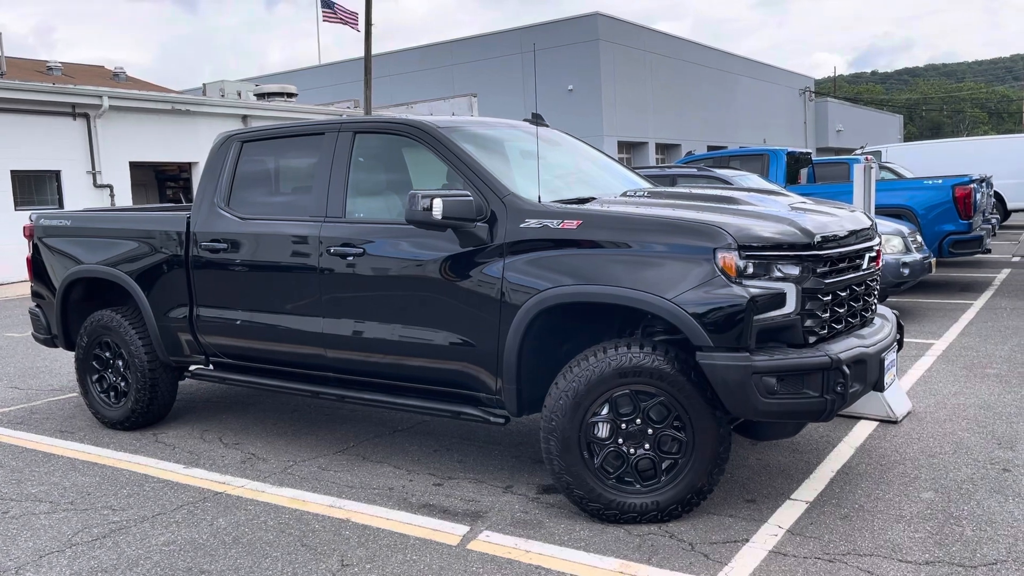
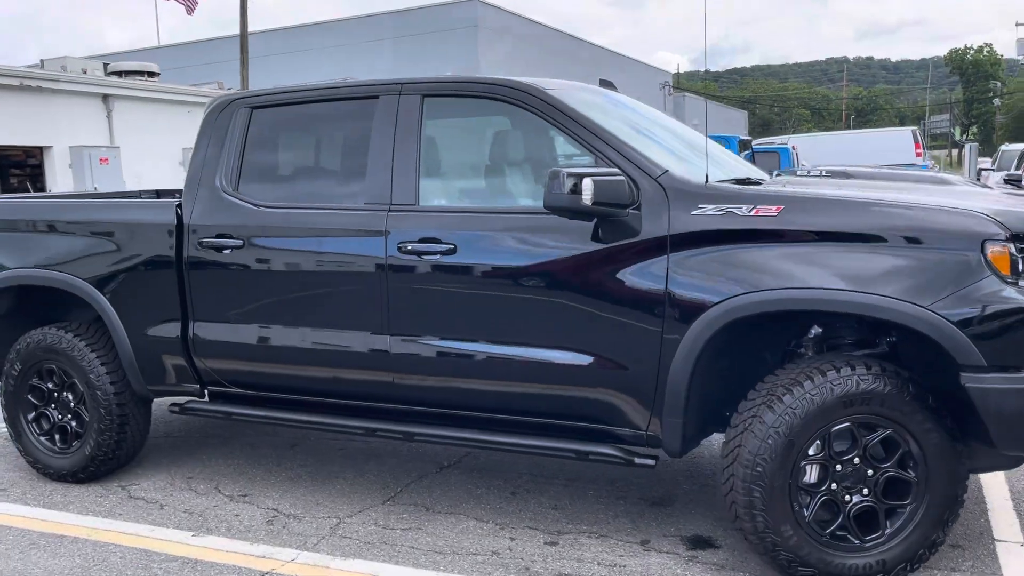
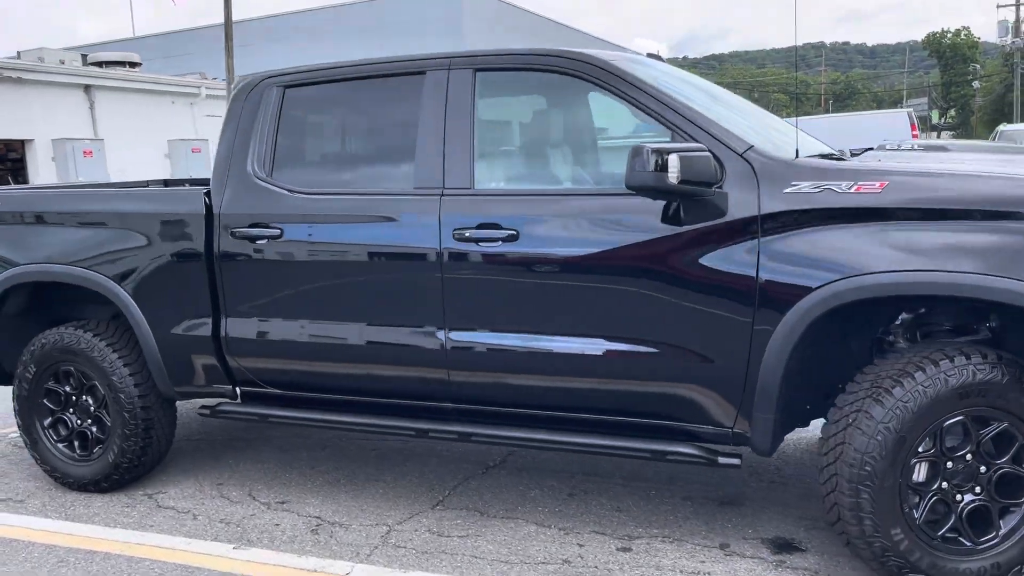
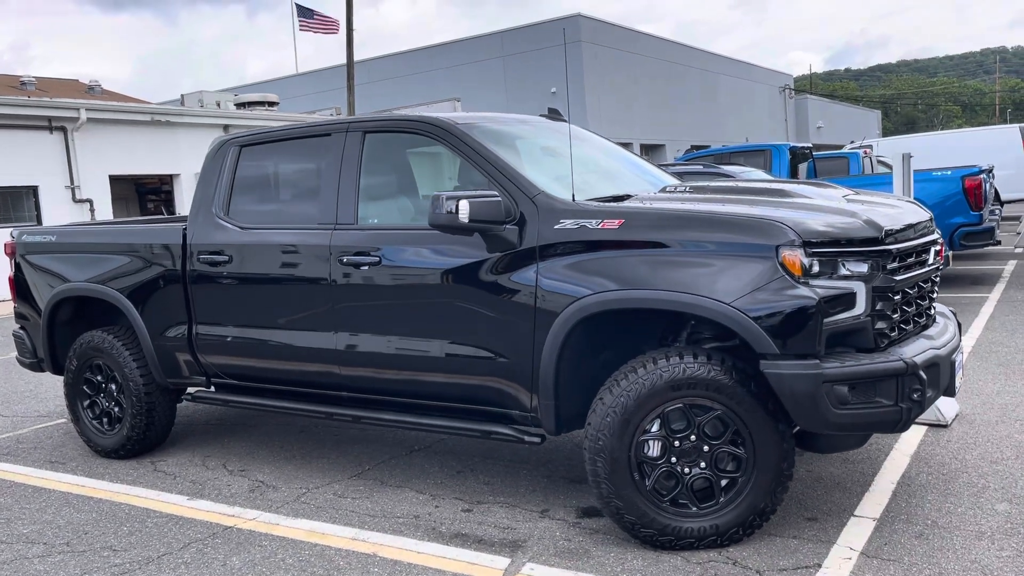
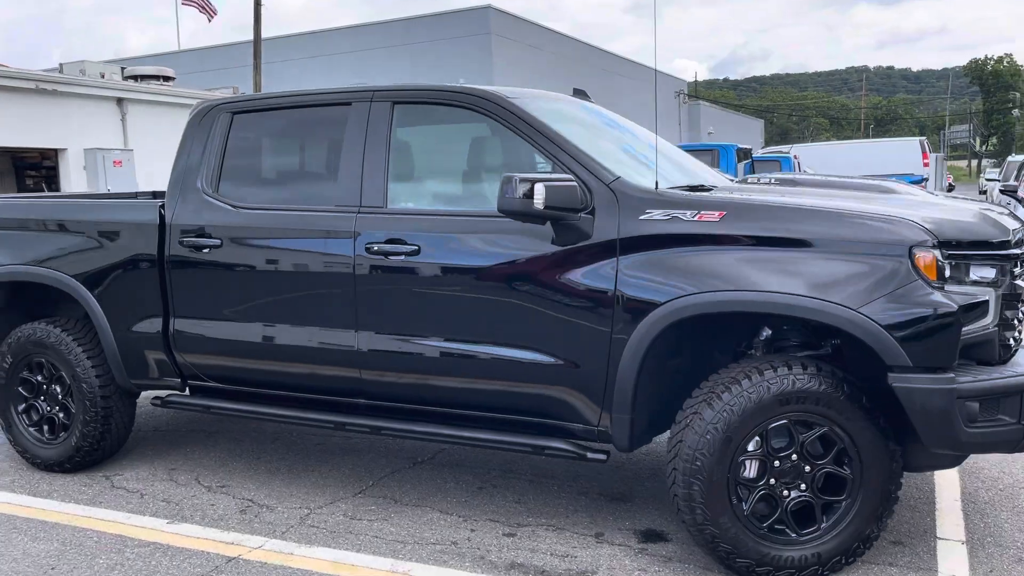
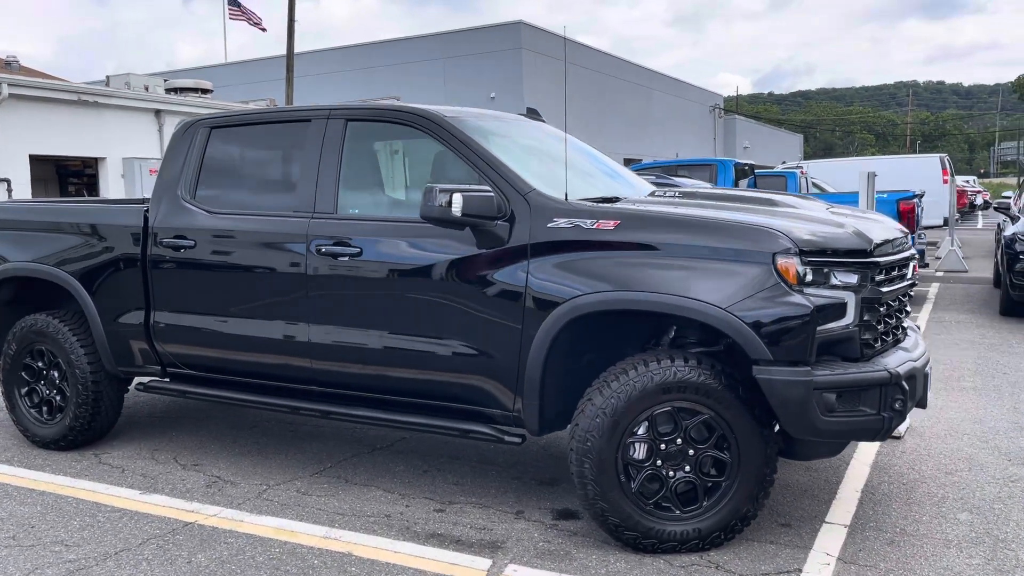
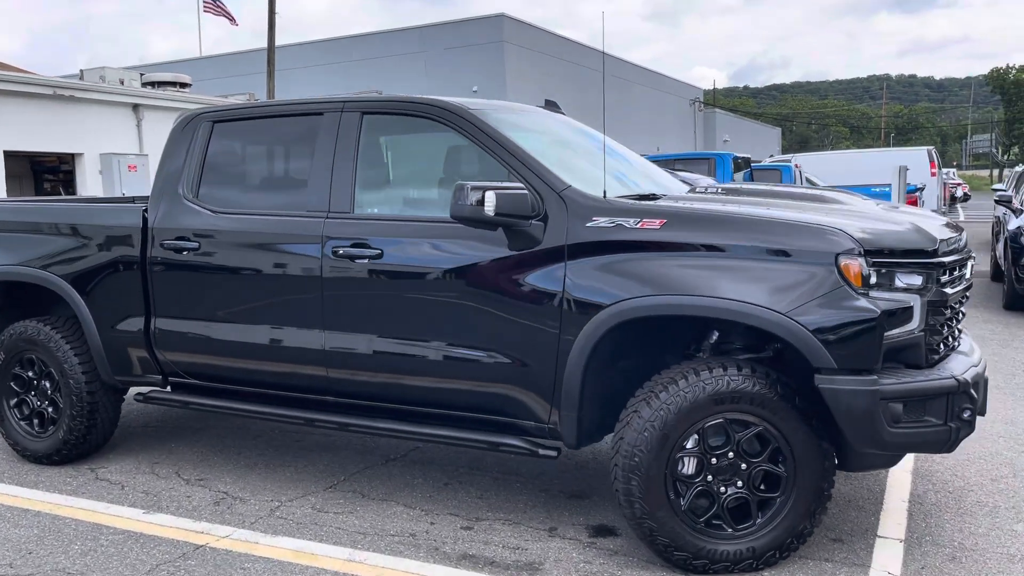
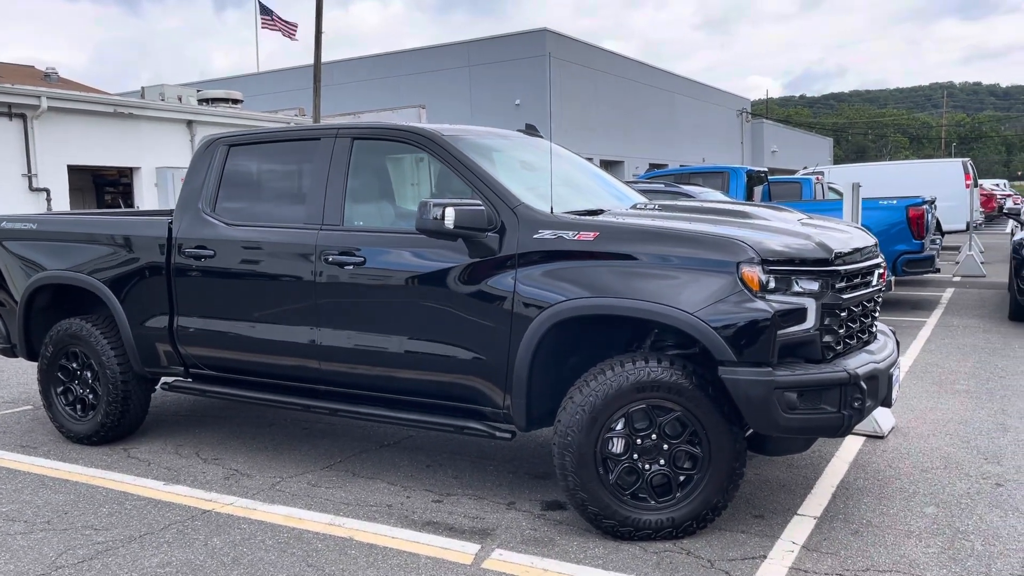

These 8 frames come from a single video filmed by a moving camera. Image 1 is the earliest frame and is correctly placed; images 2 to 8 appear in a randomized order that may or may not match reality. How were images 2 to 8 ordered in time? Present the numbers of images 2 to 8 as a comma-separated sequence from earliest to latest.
4, 8, 6, 7, 5, 2, 3
